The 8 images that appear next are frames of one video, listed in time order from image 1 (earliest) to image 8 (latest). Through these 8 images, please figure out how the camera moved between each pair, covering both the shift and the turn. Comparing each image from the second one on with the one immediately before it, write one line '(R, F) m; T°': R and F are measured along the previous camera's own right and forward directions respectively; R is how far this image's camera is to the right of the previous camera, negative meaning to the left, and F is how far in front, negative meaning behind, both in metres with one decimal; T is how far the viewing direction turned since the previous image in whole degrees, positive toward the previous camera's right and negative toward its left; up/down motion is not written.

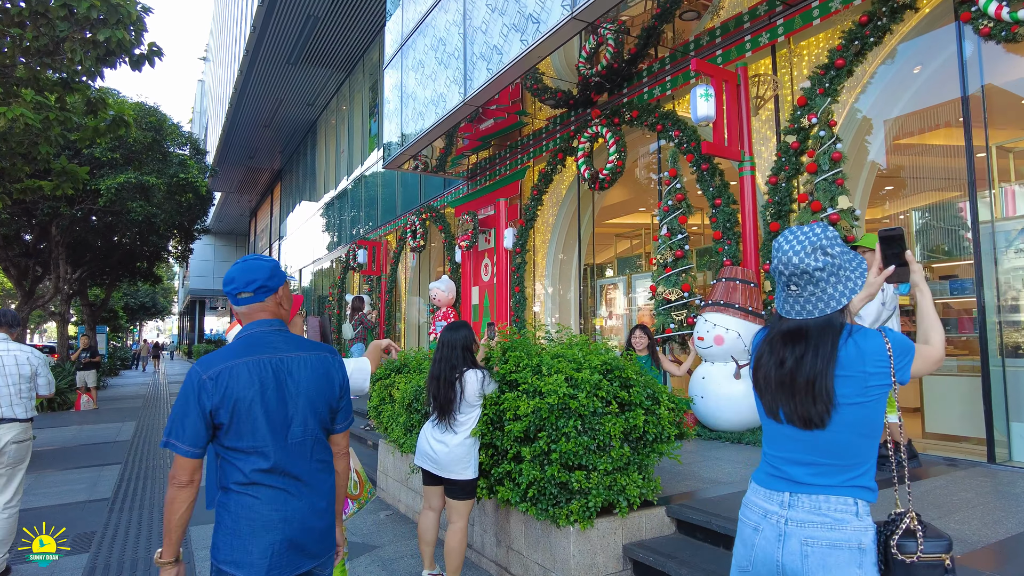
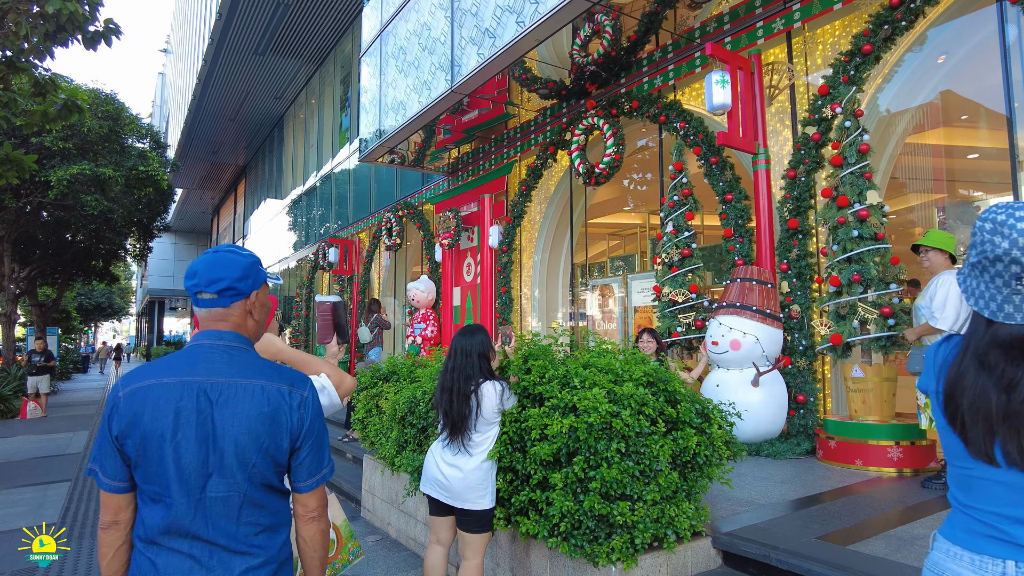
(-0.3, +0.5) m; +3°
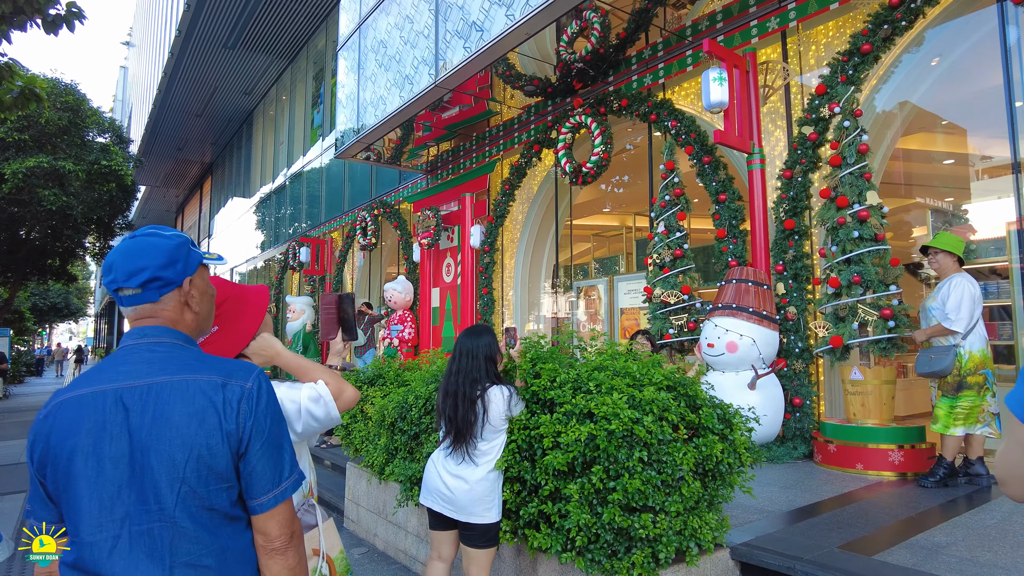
(-0.2, +0.2) m; +3°
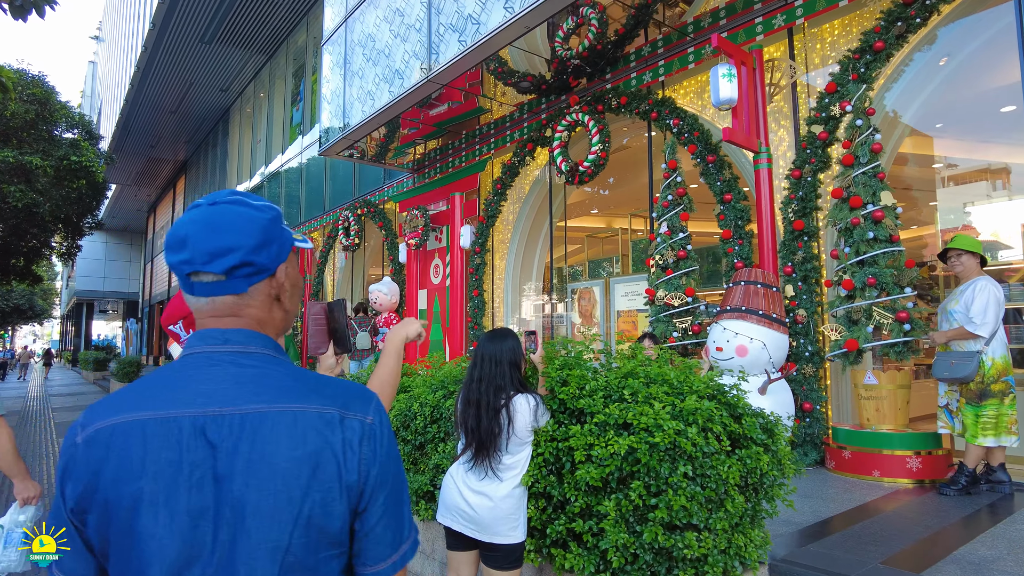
(-0.2, +0.2) m; +2°
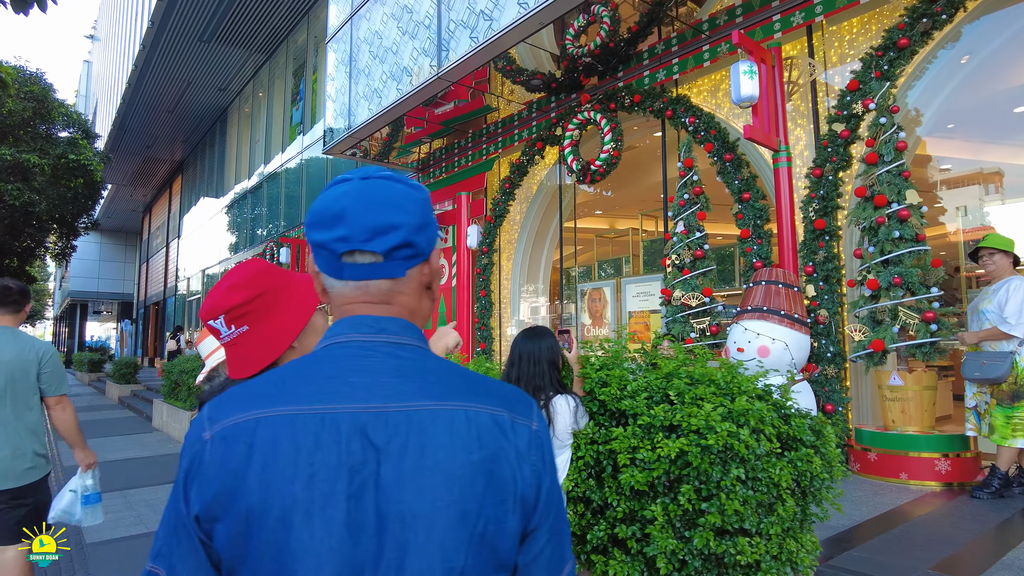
(-0.2, +0.1) m; +1°
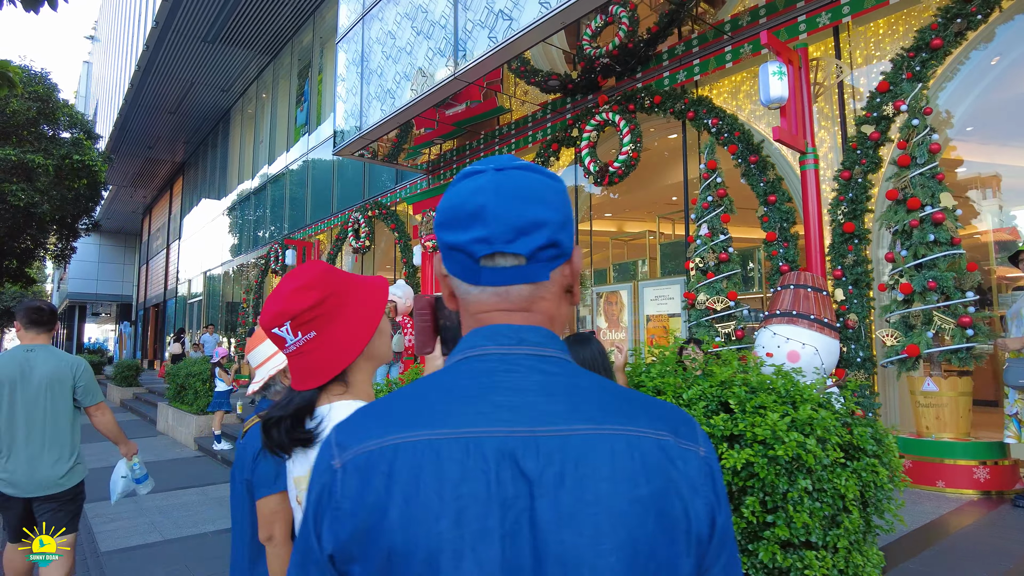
(-0.2, +0.1) m; 0°
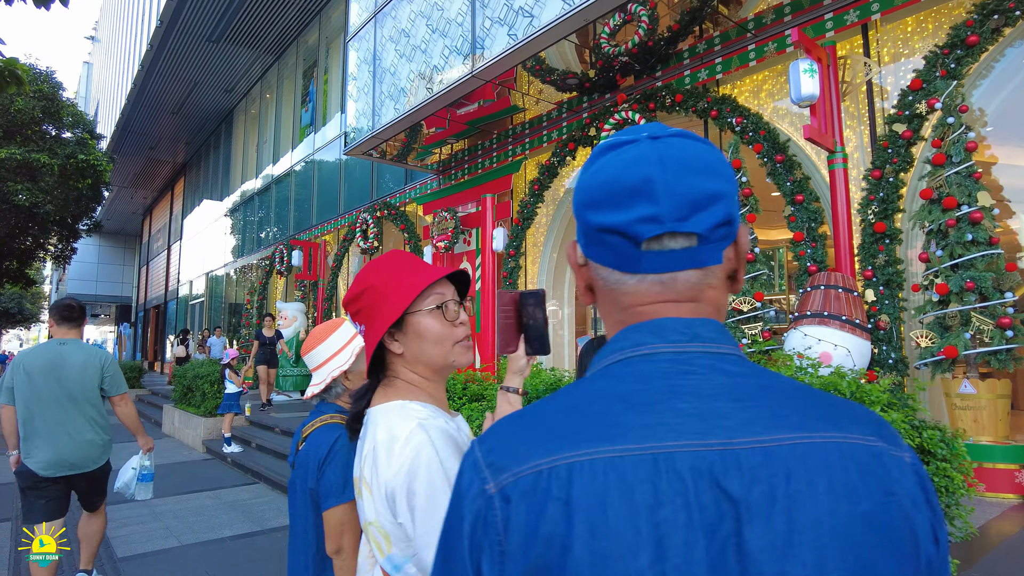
(-0.2, +0.1) m; 0°
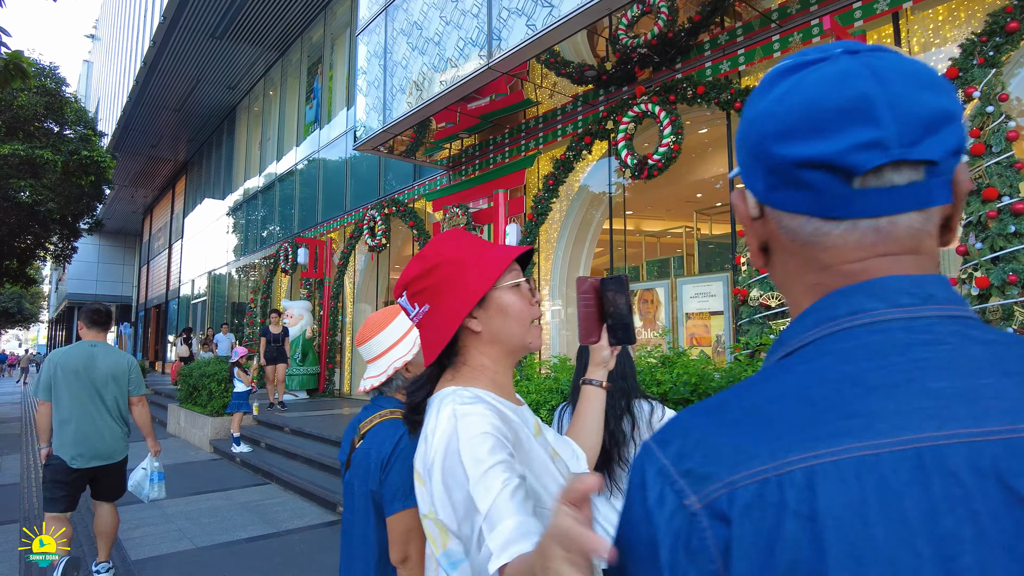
(-0.2, +0.1) m; 0°
